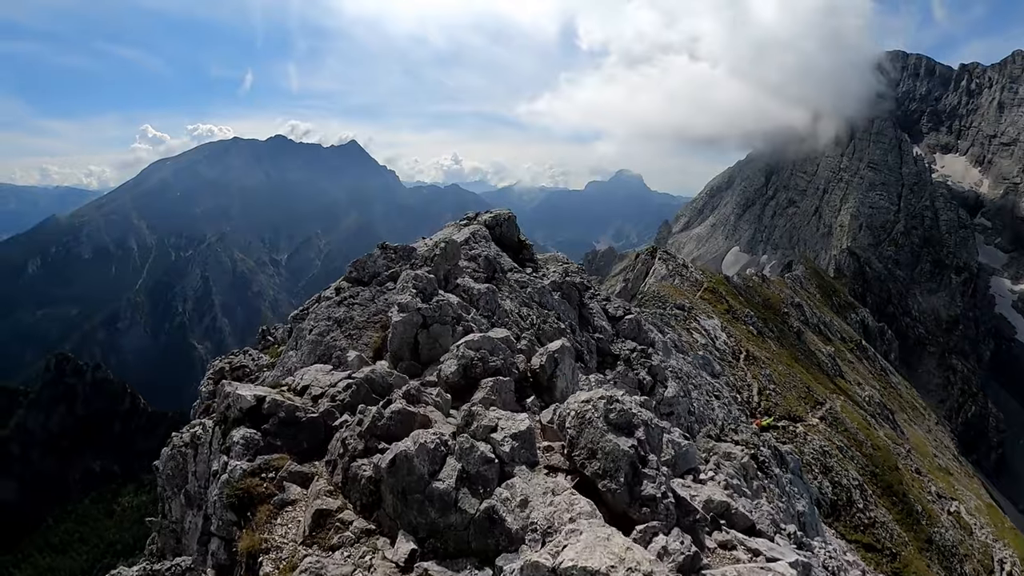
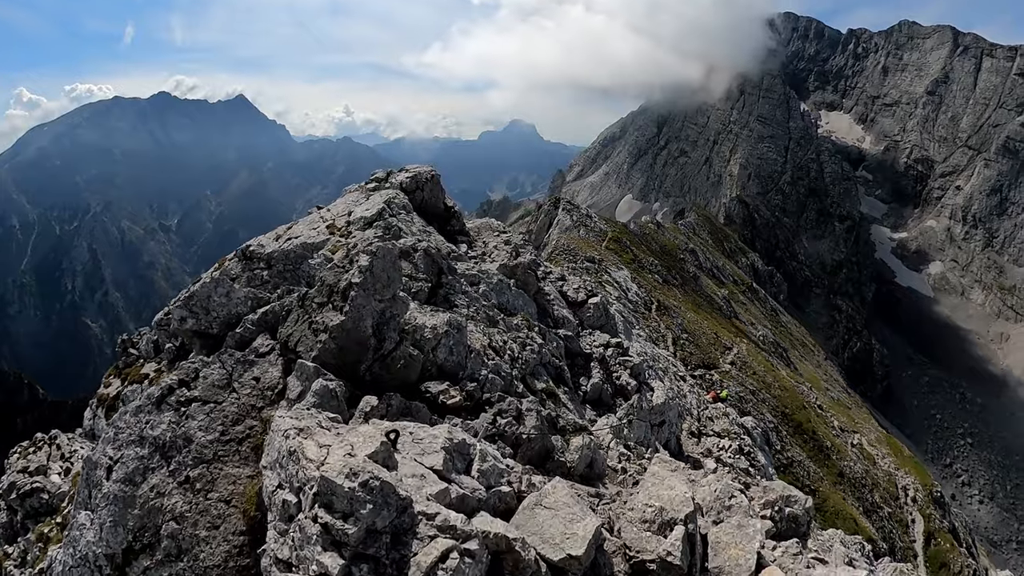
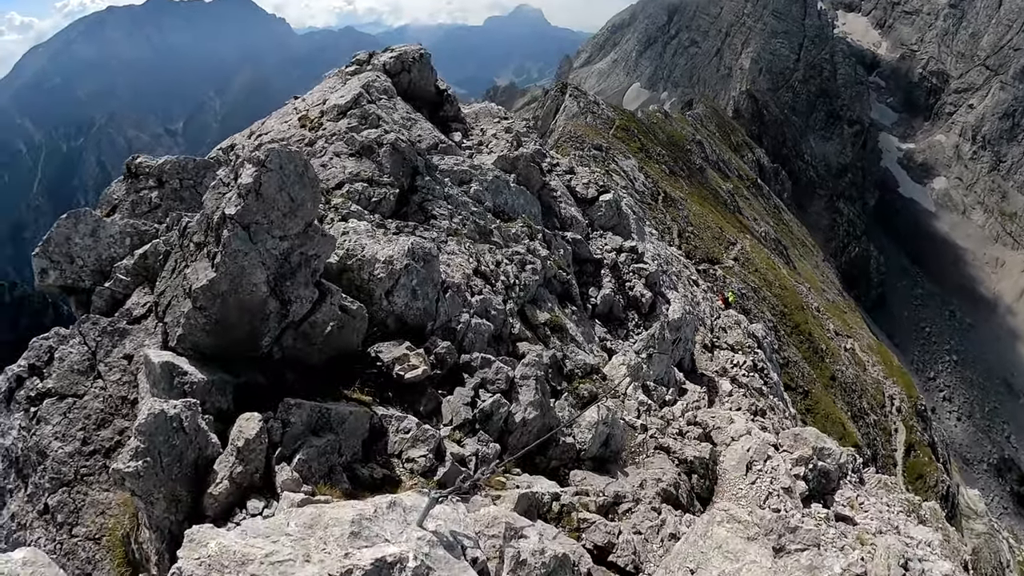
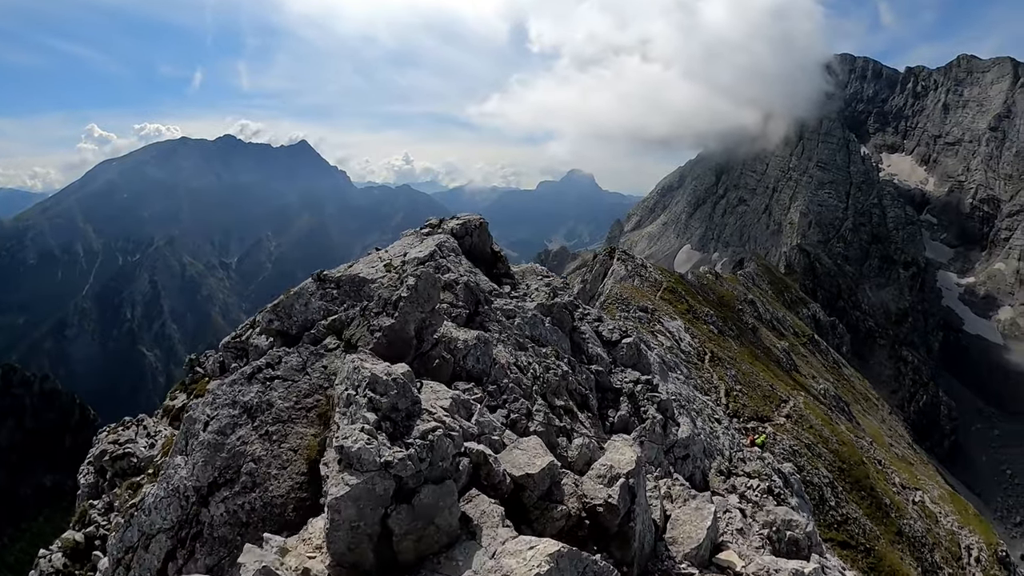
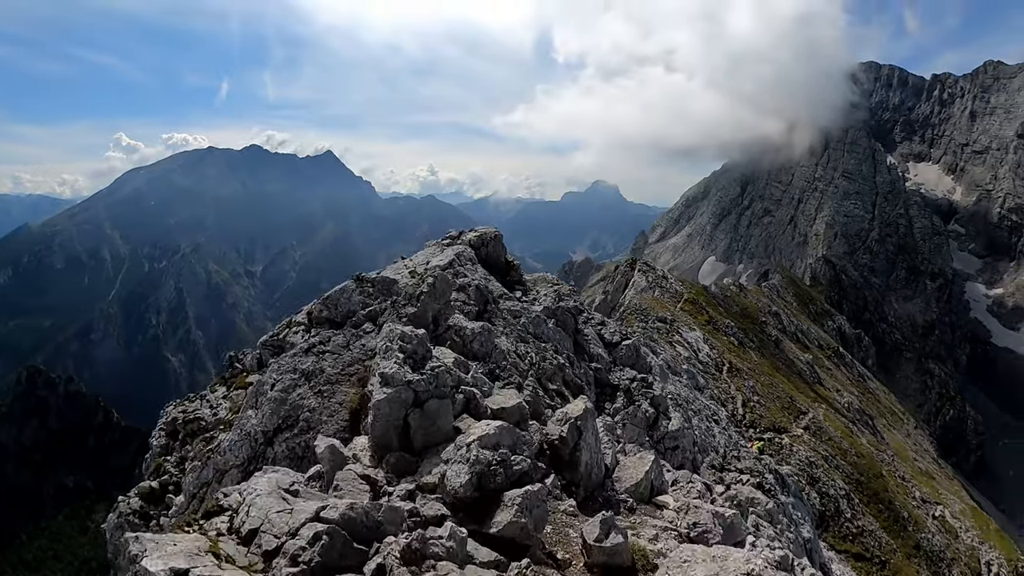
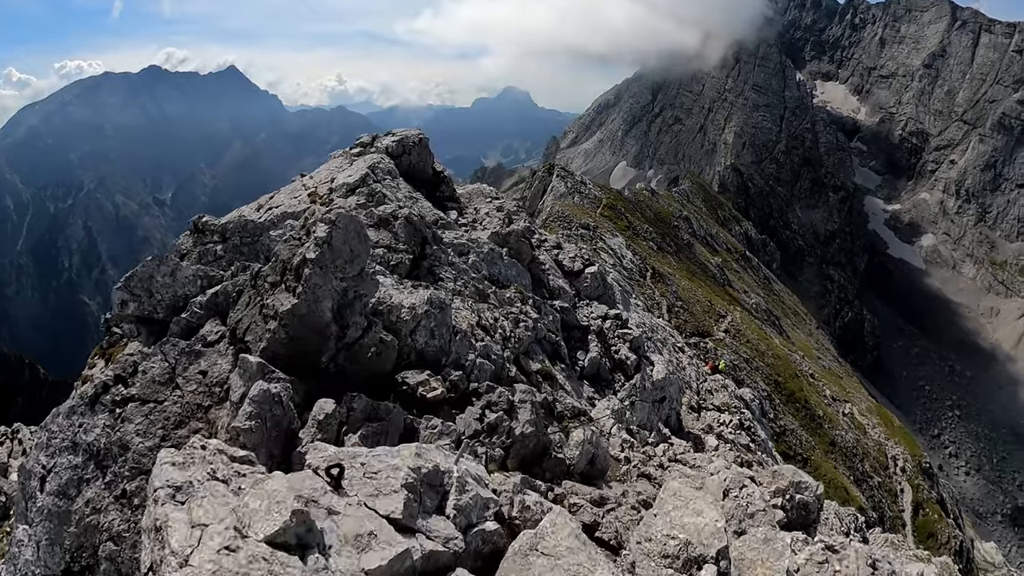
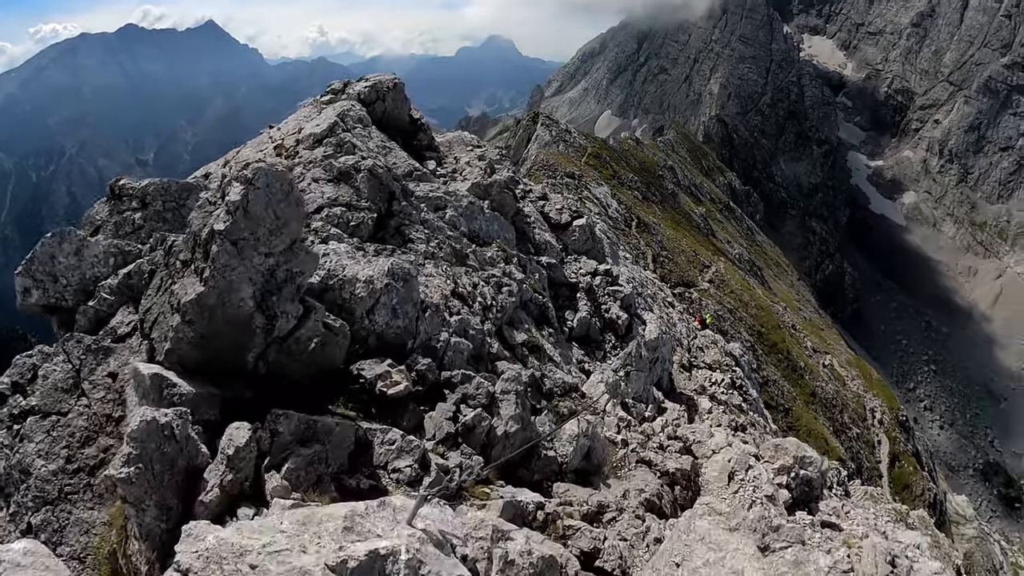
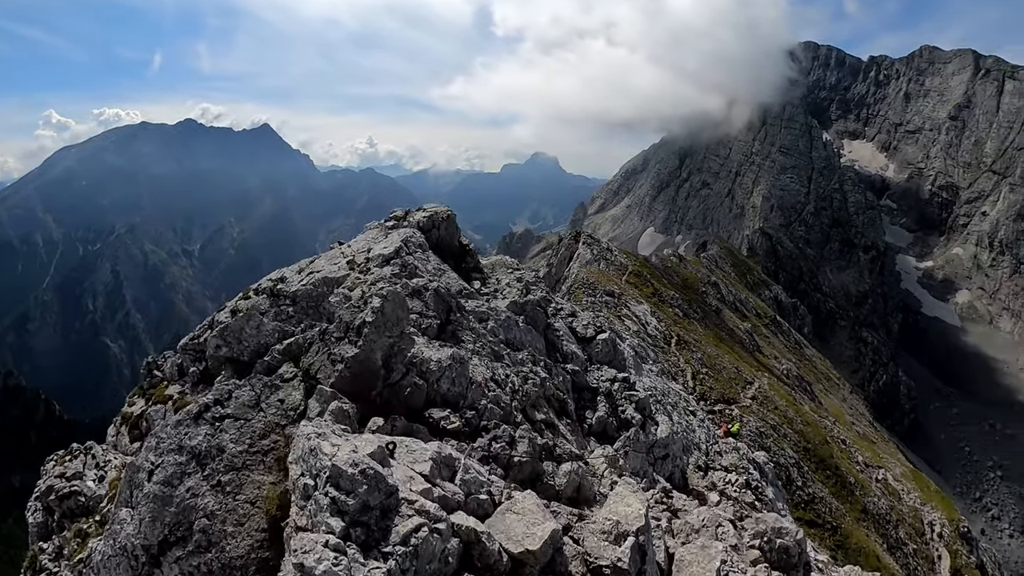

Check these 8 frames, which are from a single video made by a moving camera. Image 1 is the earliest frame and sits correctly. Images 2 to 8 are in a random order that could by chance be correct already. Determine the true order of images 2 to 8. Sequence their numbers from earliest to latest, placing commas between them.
5, 4, 8, 2, 6, 7, 3
